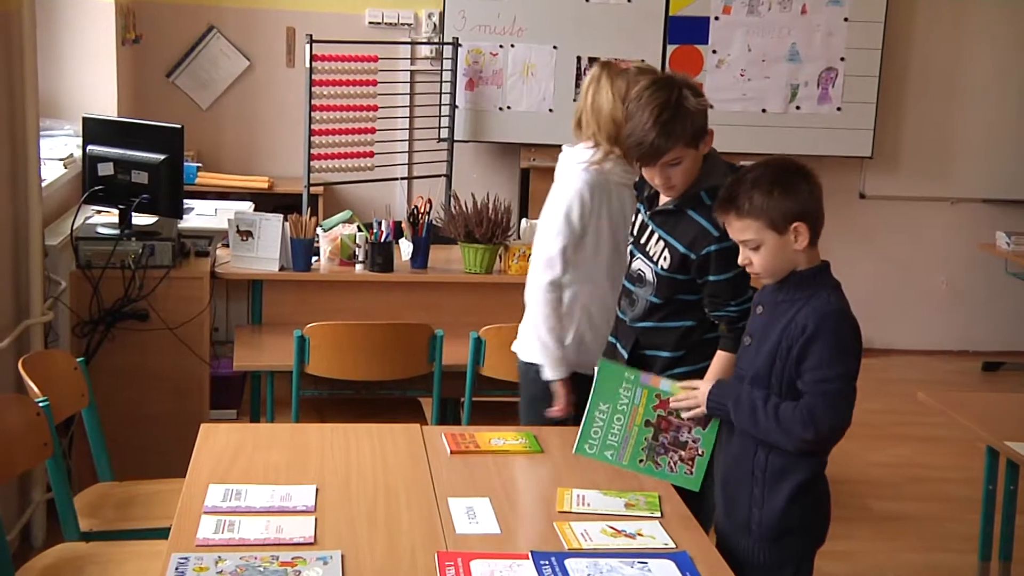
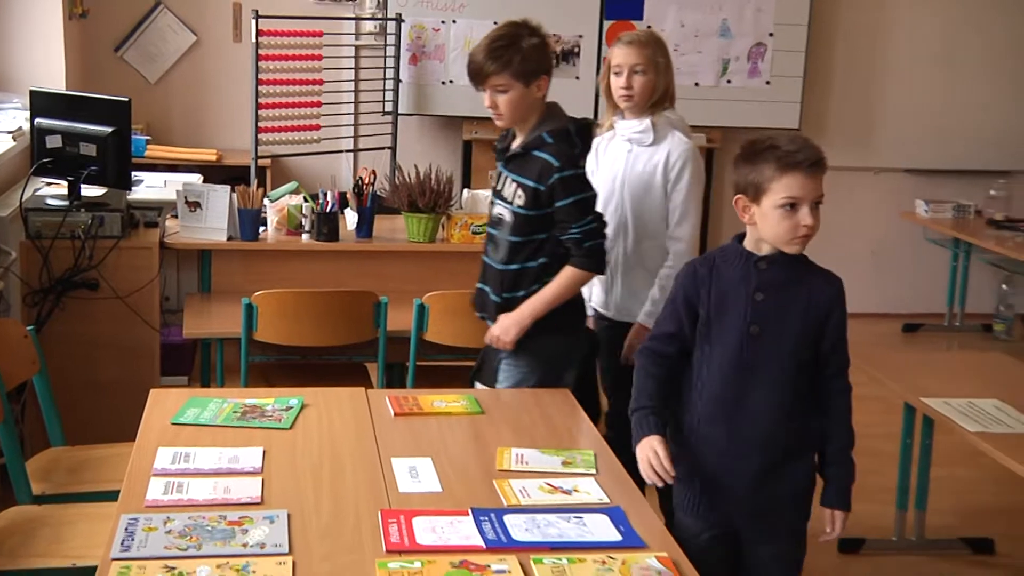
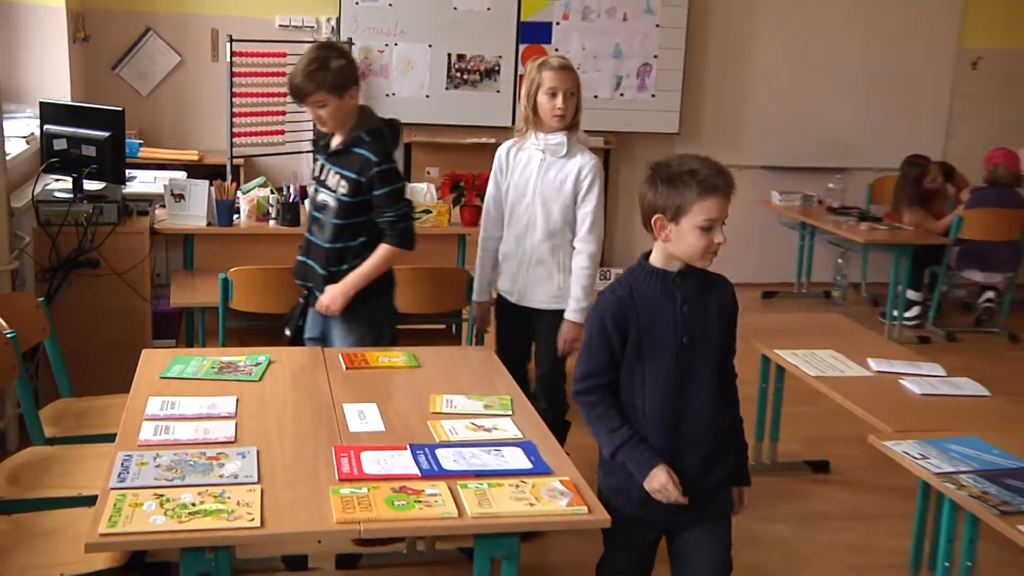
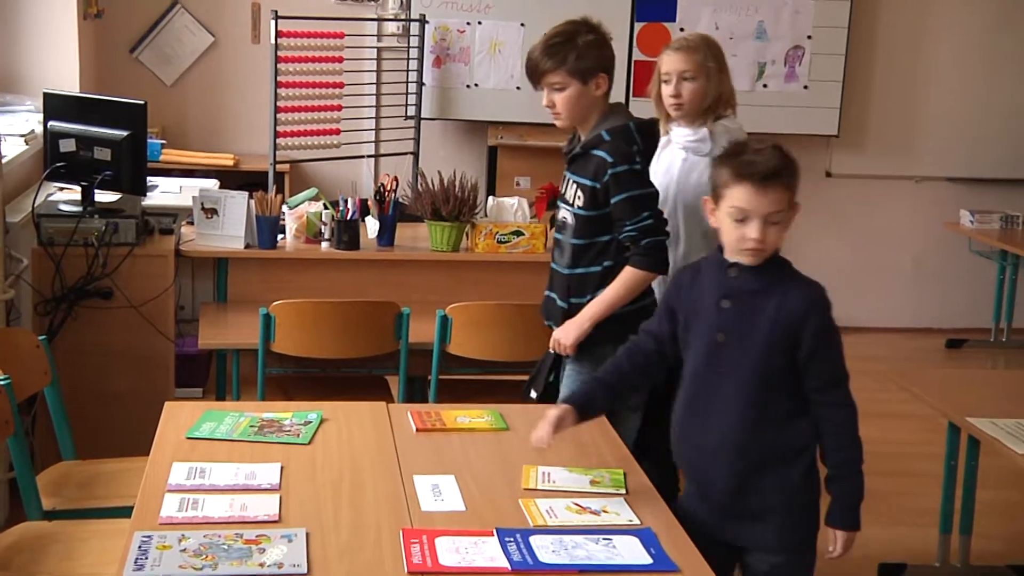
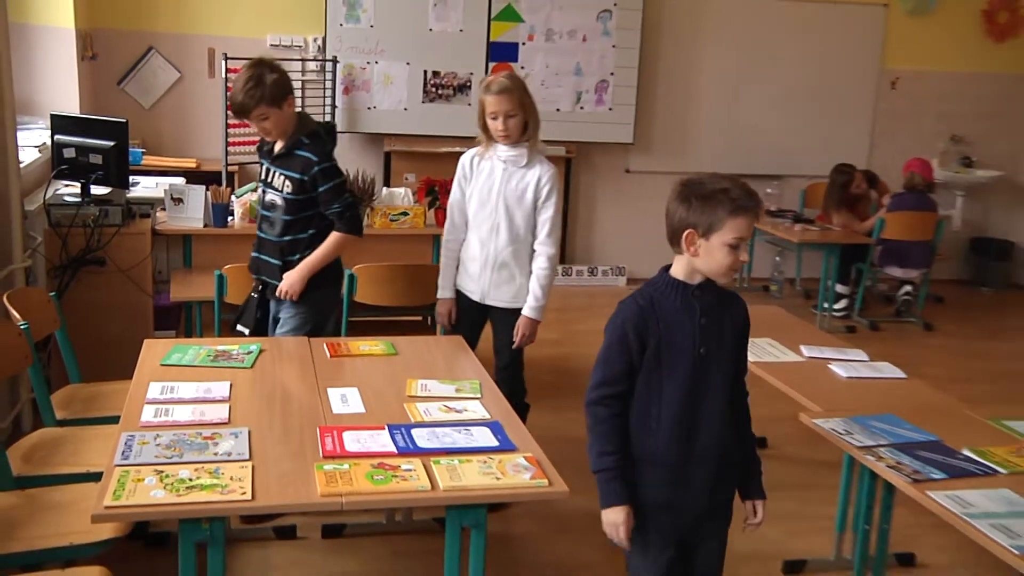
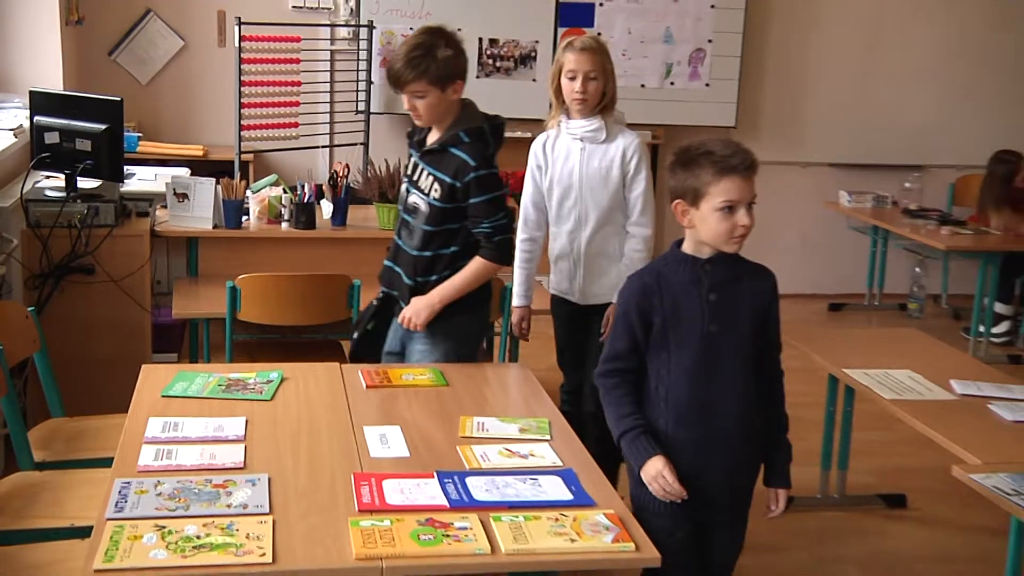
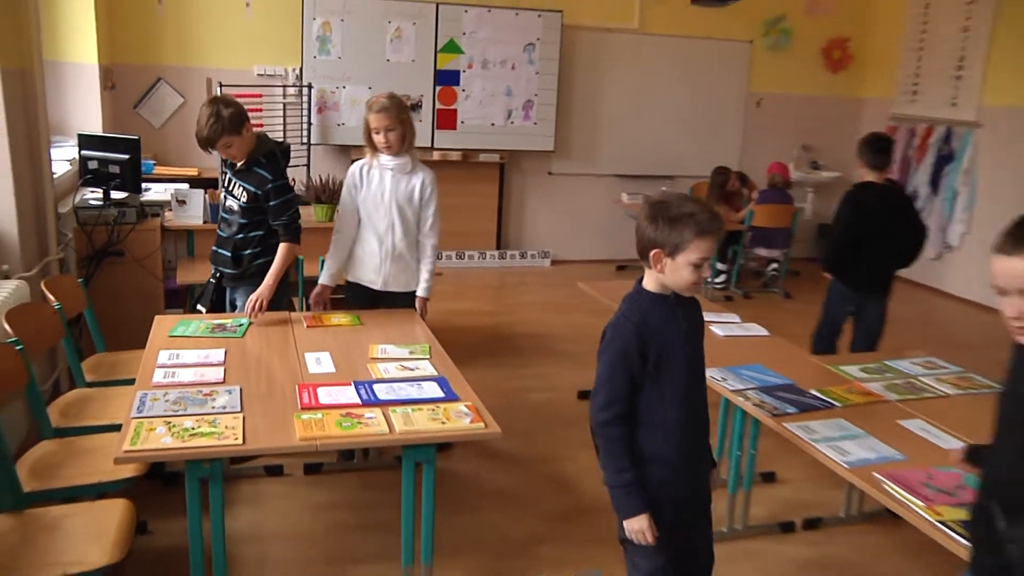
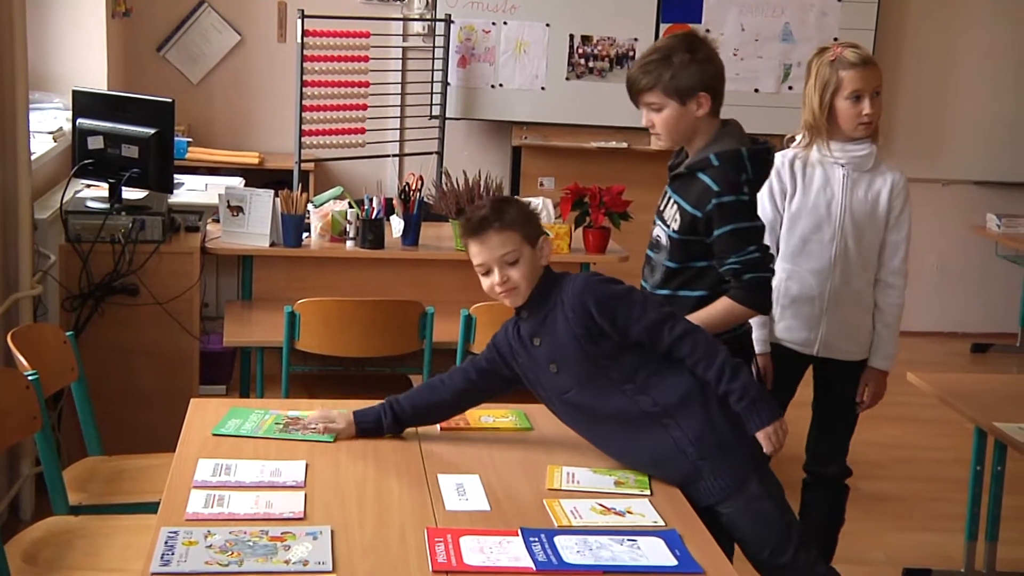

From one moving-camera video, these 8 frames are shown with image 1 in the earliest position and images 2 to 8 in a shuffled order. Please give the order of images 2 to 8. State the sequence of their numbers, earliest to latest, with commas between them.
8, 4, 2, 6, 3, 5, 7
